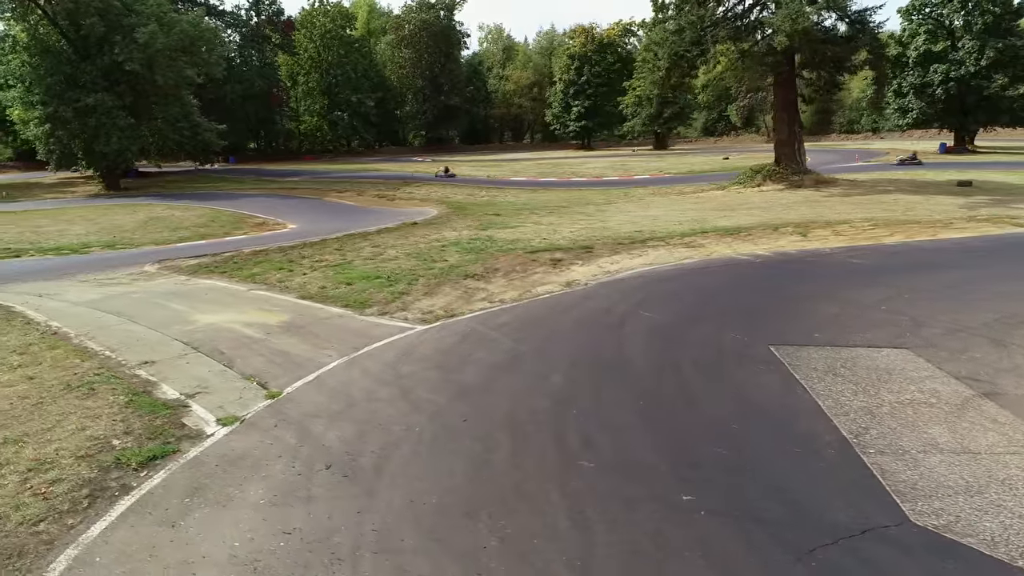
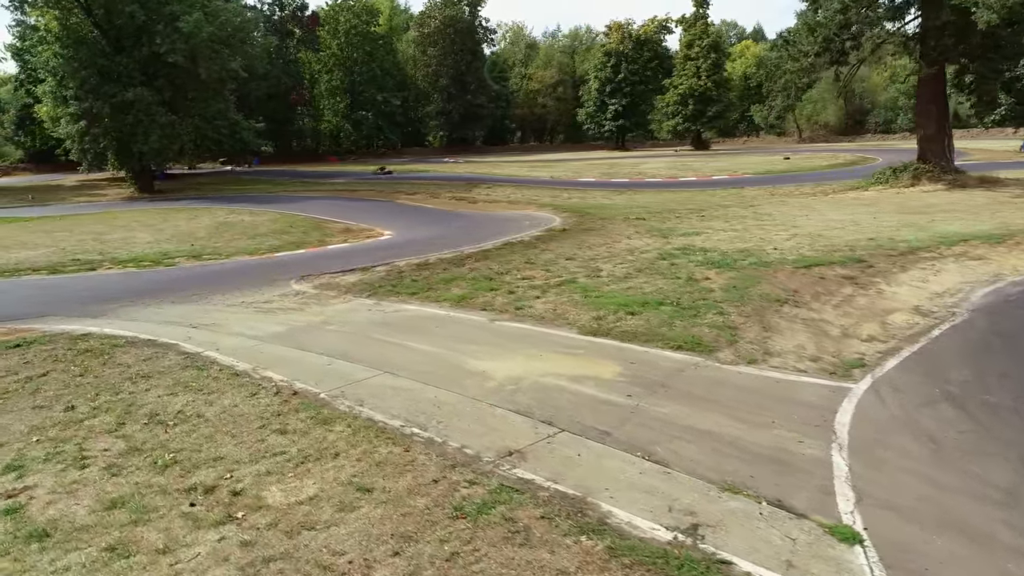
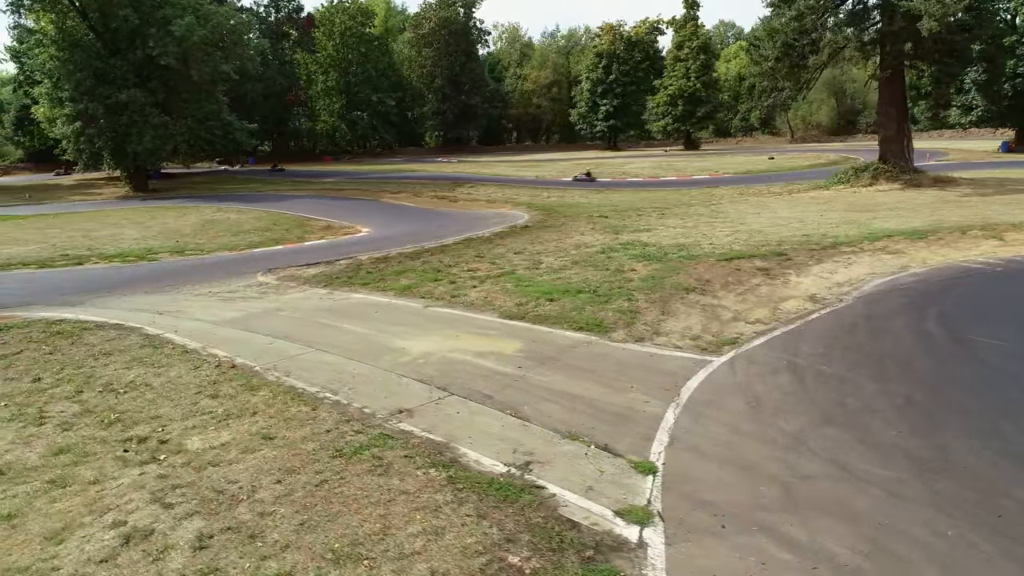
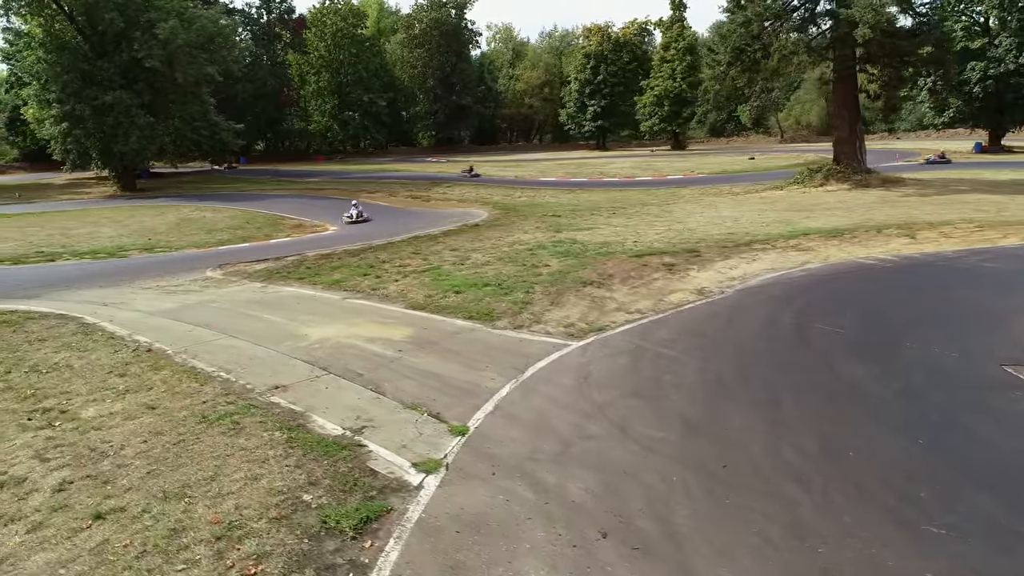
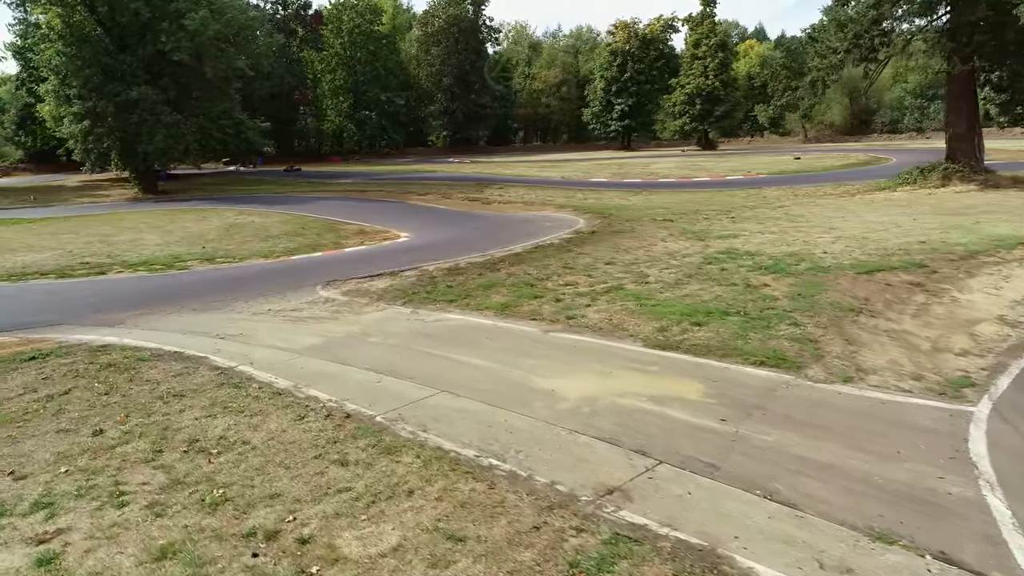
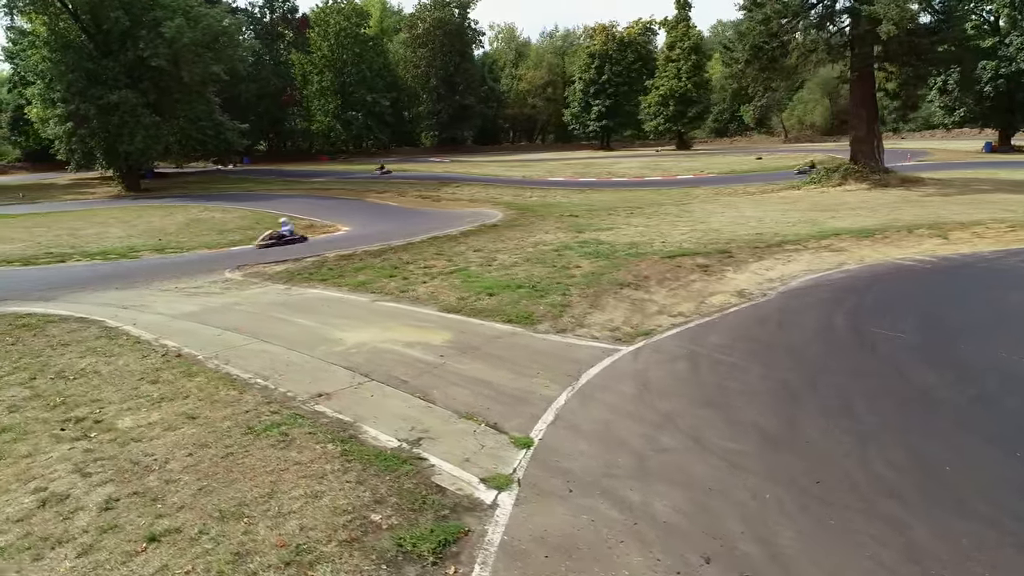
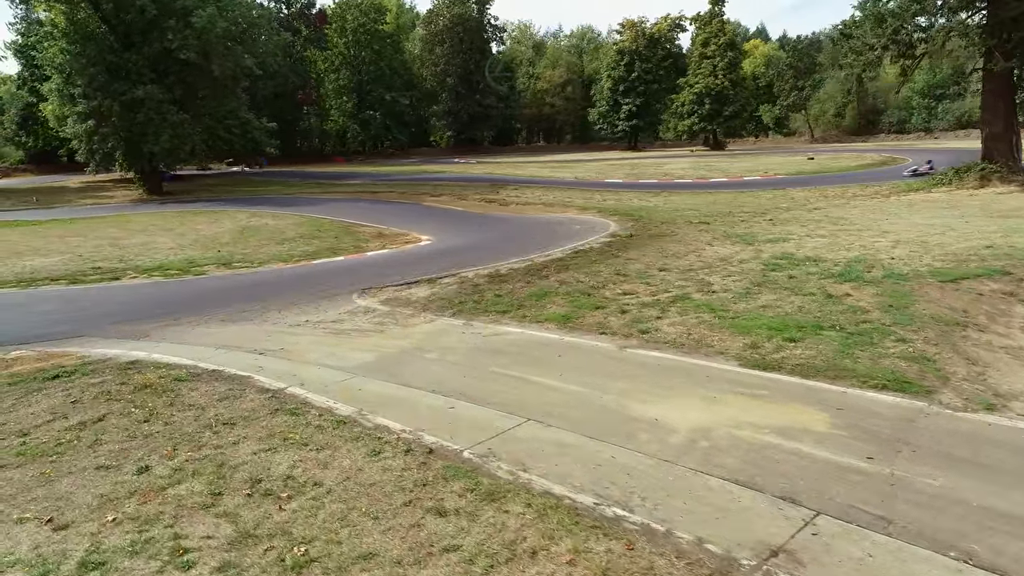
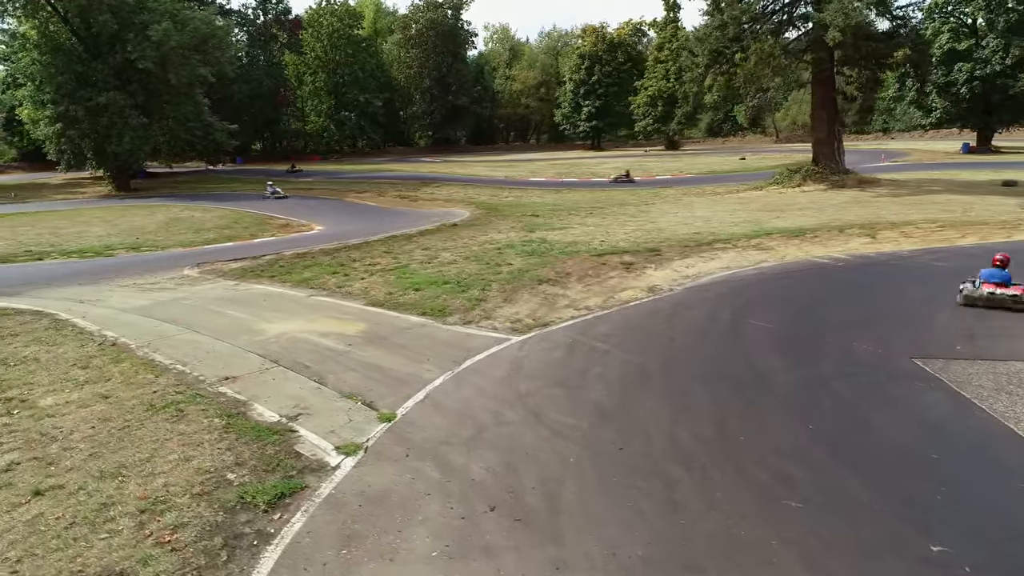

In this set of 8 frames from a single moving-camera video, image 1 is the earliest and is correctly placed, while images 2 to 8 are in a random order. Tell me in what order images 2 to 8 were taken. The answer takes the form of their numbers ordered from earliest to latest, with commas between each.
8, 4, 6, 3, 2, 5, 7
